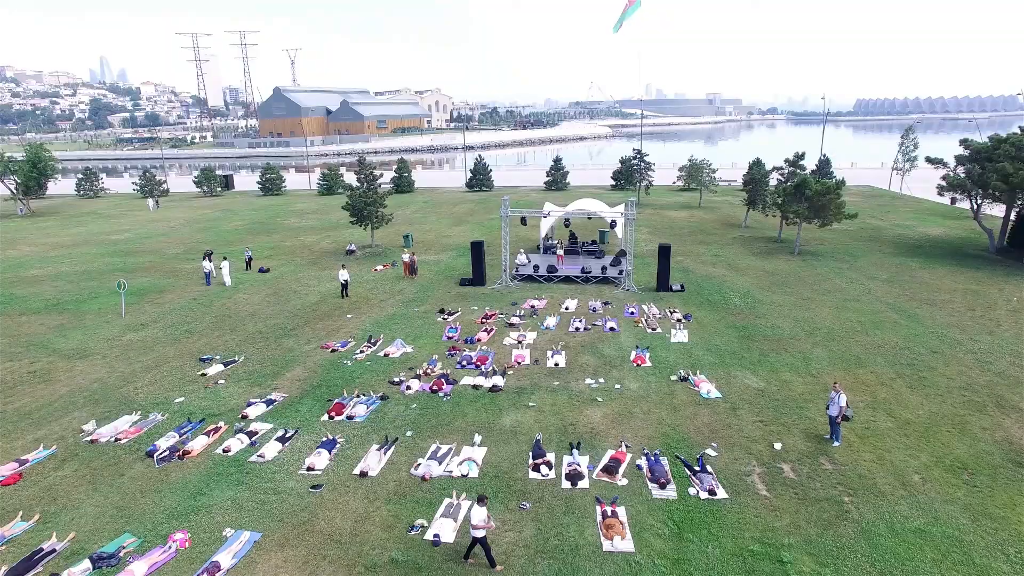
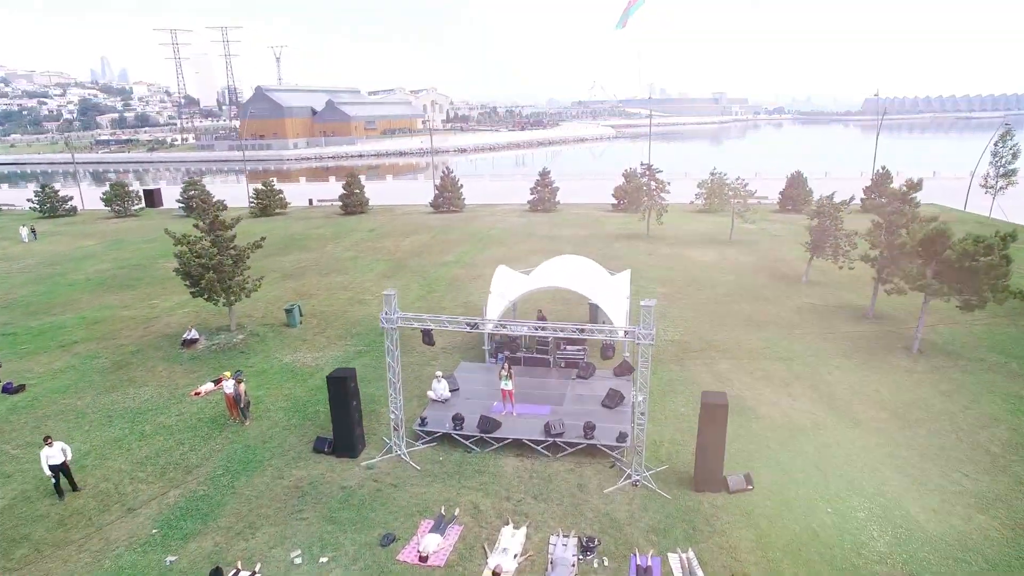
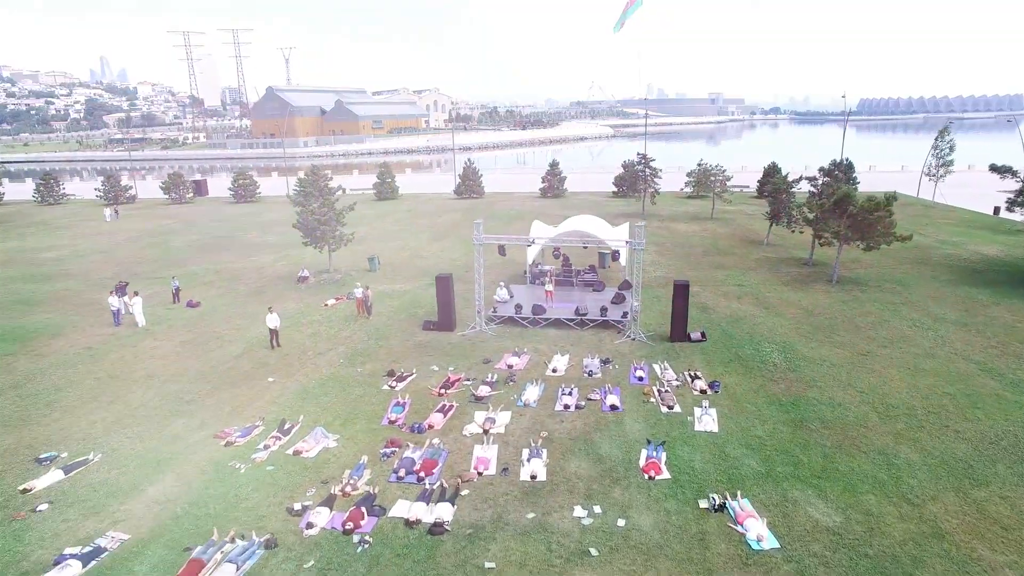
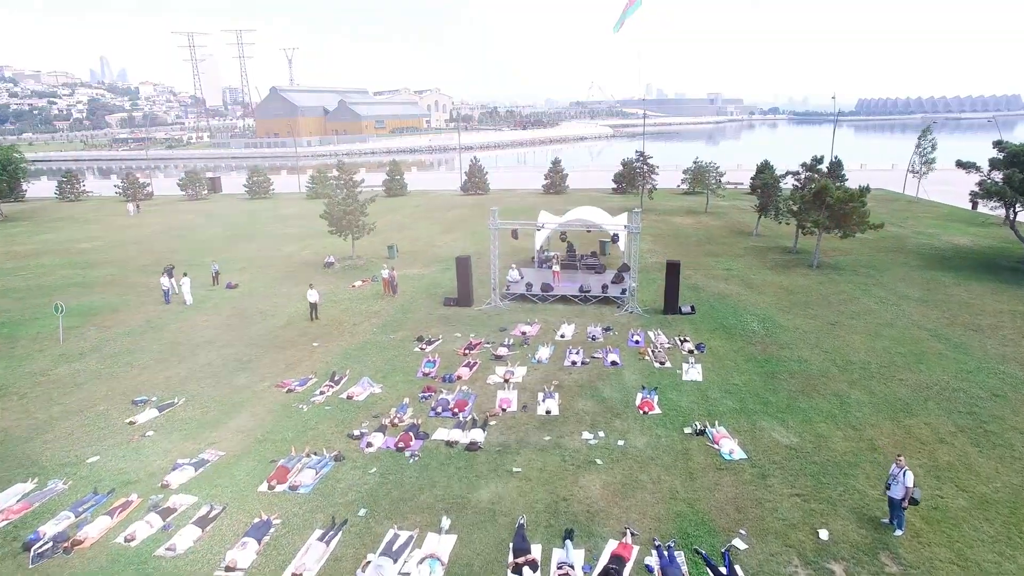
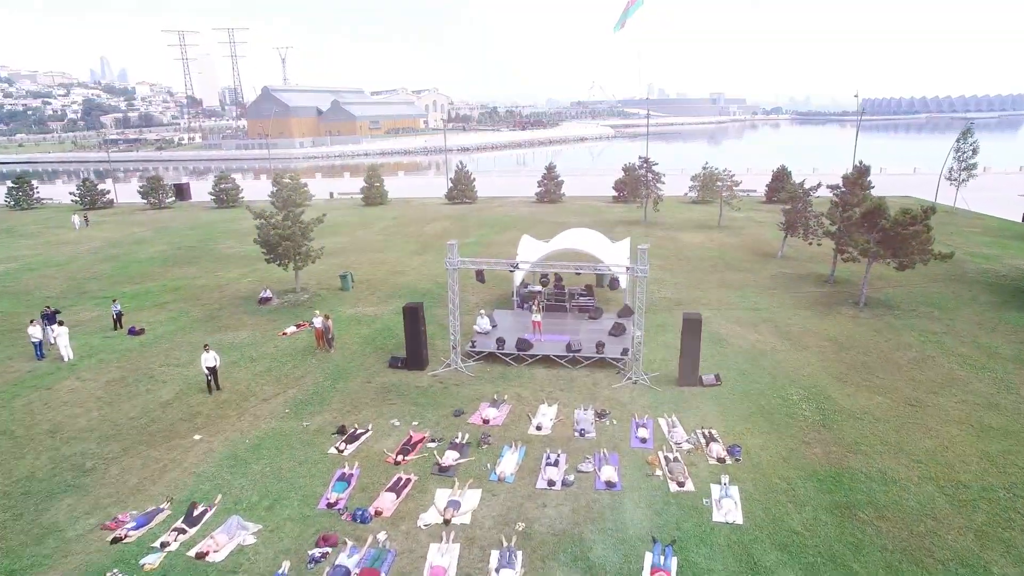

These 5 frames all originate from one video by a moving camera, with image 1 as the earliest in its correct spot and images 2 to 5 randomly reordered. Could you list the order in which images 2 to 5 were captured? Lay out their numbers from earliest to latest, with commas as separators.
4, 3, 5, 2
